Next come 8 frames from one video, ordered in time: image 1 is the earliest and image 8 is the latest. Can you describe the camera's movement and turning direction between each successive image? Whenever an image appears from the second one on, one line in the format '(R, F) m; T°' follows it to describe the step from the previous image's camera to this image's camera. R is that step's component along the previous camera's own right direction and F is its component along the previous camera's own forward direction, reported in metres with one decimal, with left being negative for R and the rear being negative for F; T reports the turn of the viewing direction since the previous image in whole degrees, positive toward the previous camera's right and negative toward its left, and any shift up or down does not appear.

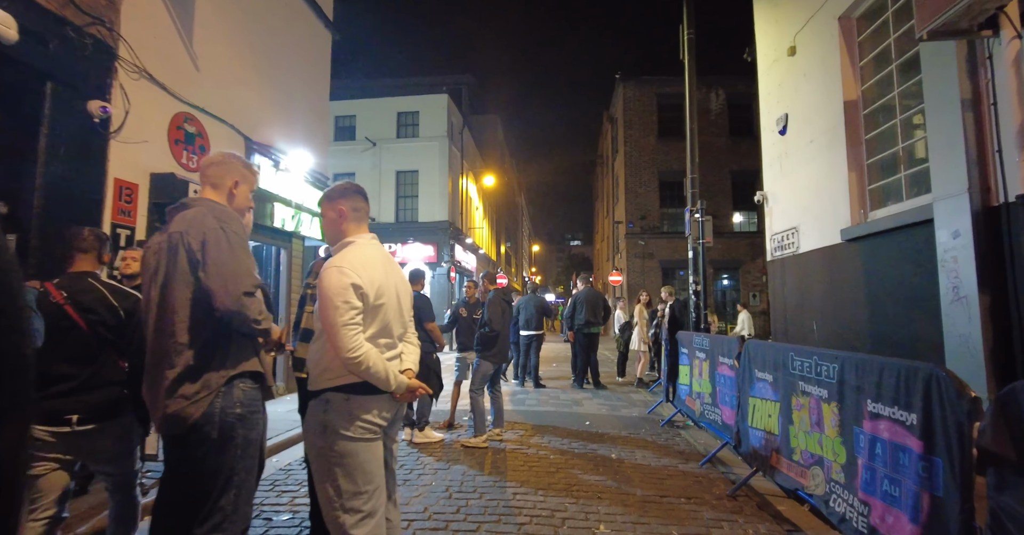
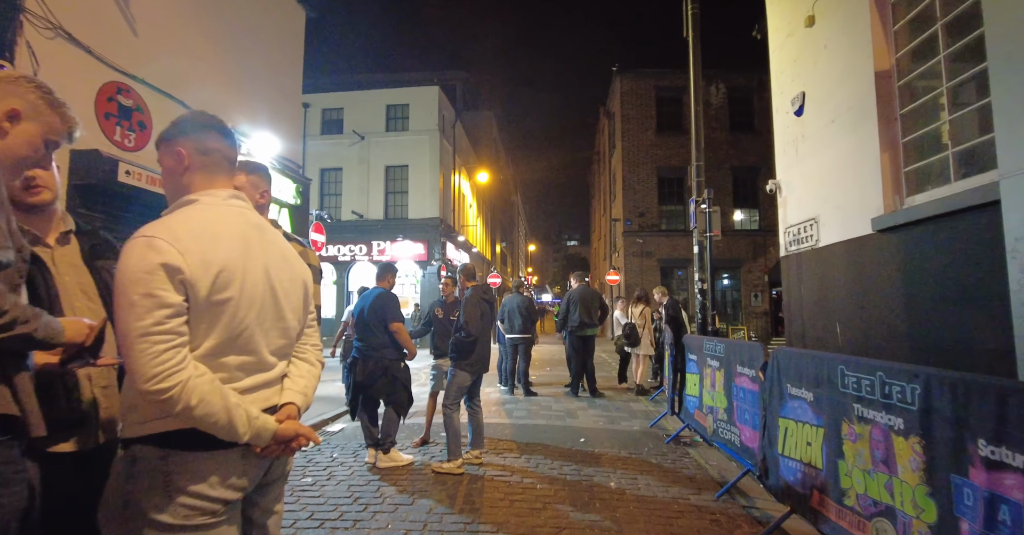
(+0.2, +0.8) m; 0°
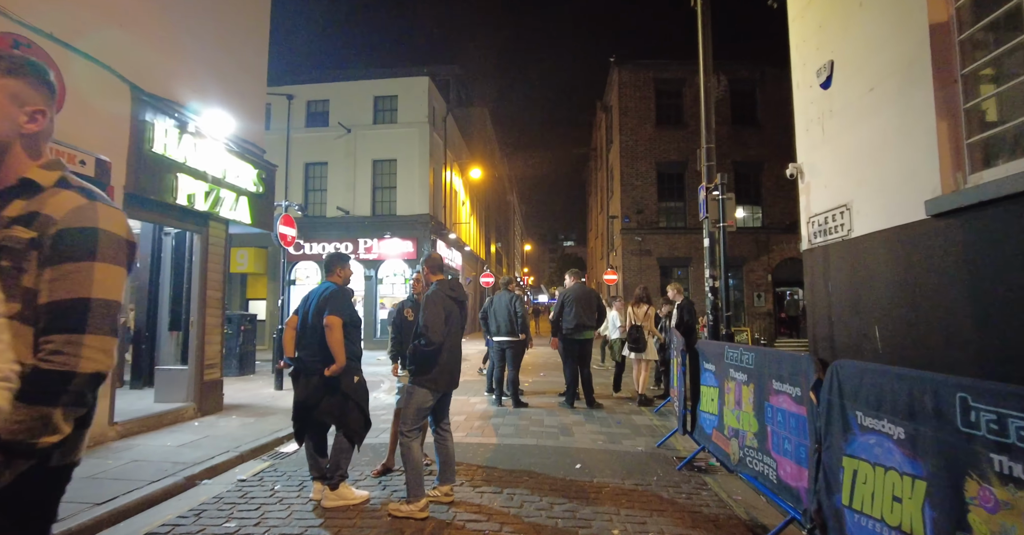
(+0.1, +1.0) m; 0°
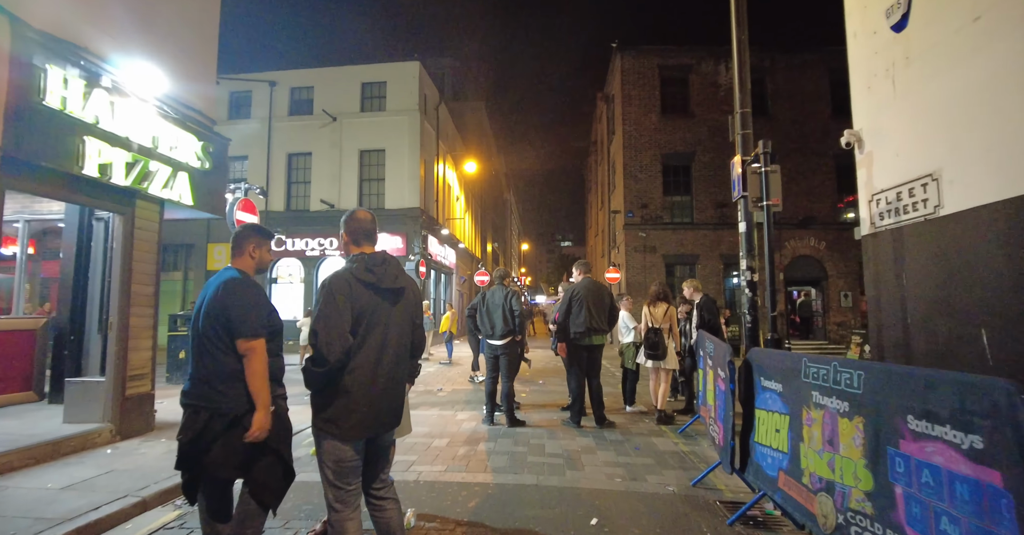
(0.0, +1.3) m; 0°
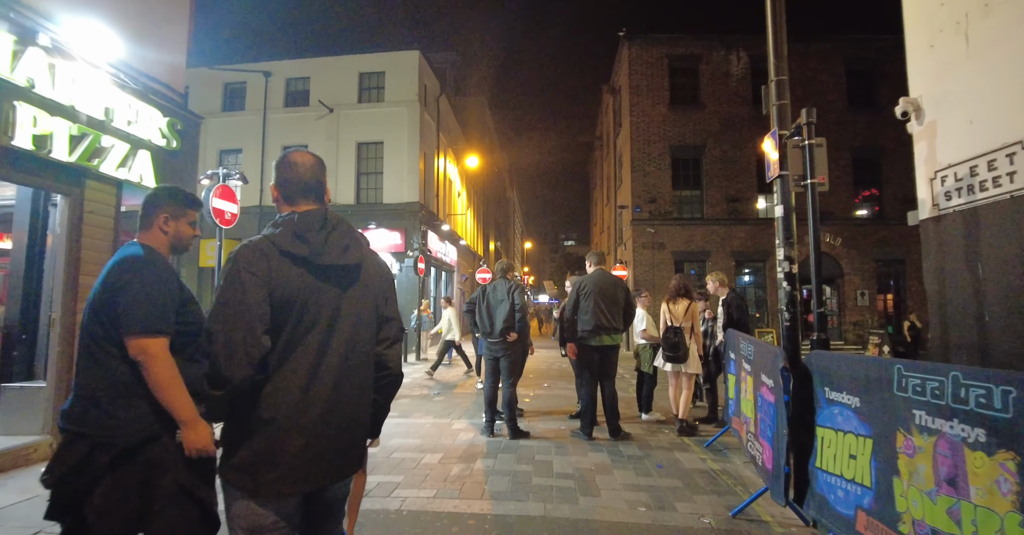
(0.0, +0.8) m; 0°
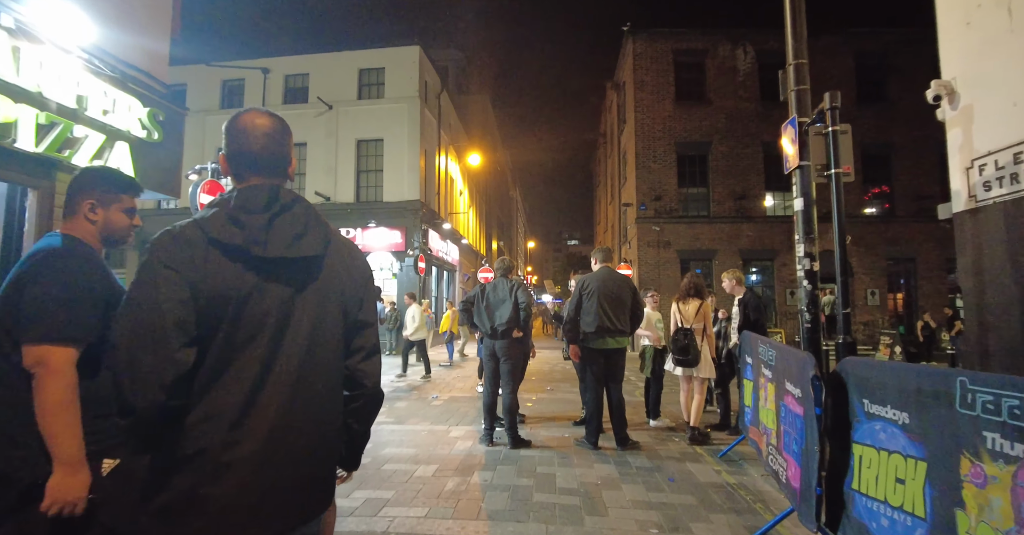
(0.0, +0.4) m; 0°
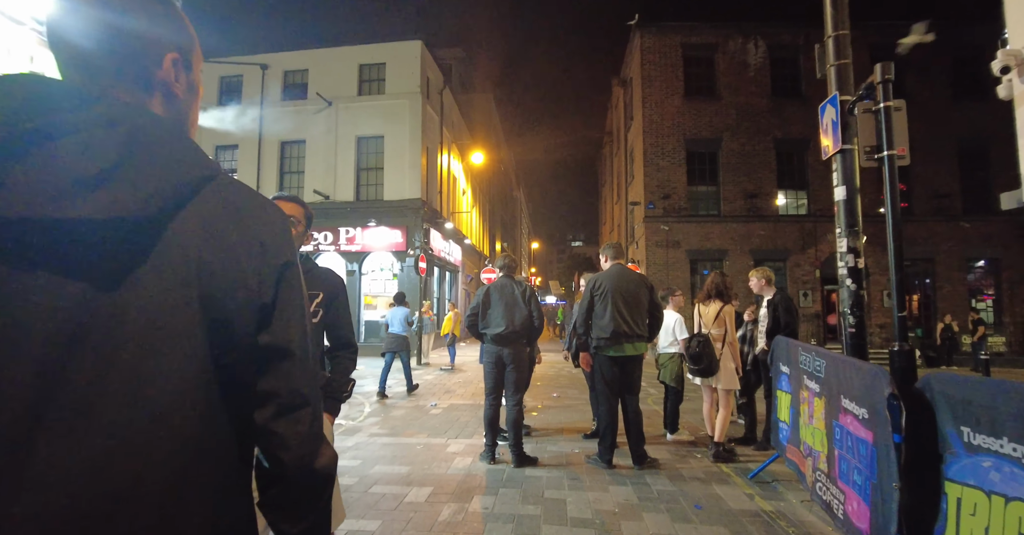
(0.0, +0.6) m; 0°
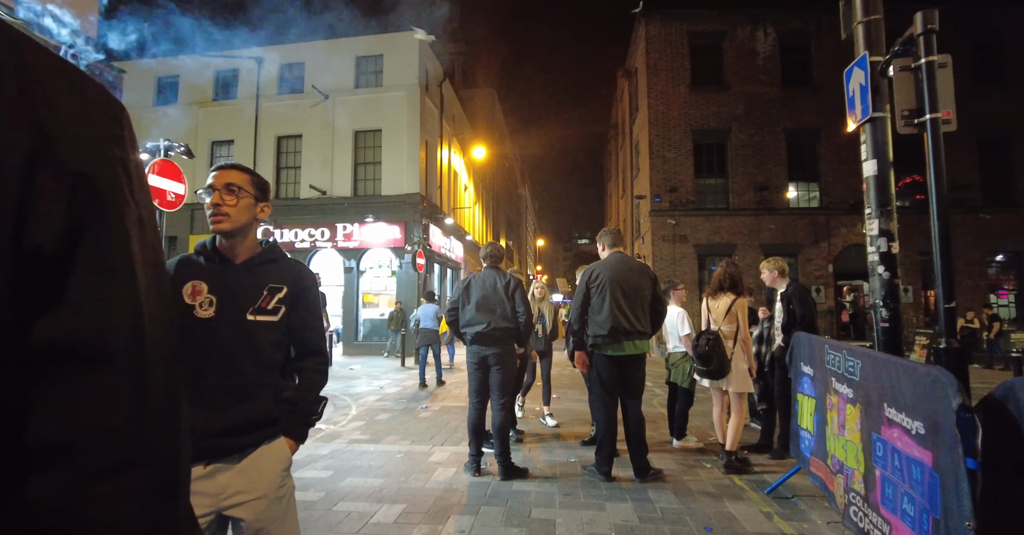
(+0.2, +0.5) m; -1°
